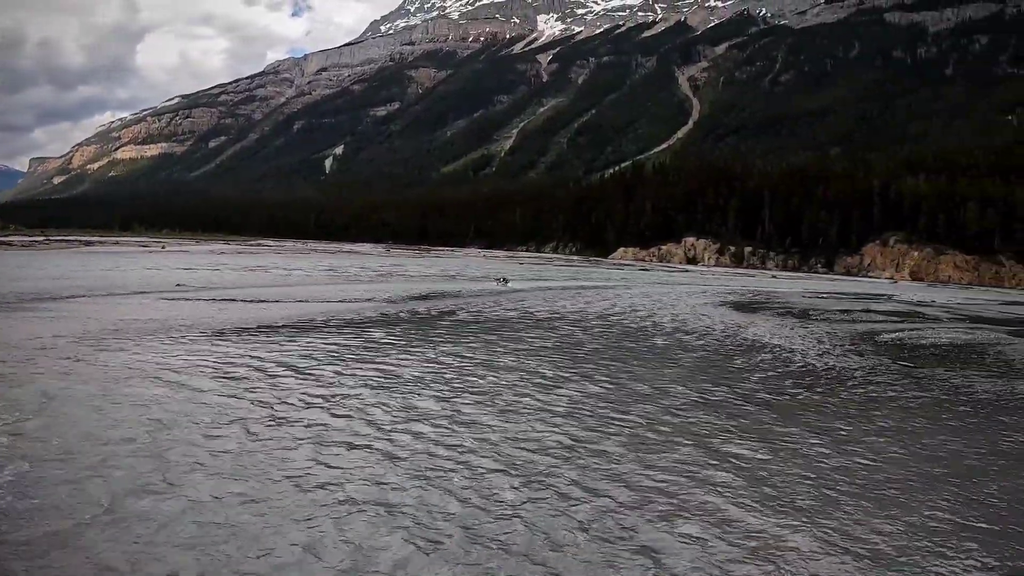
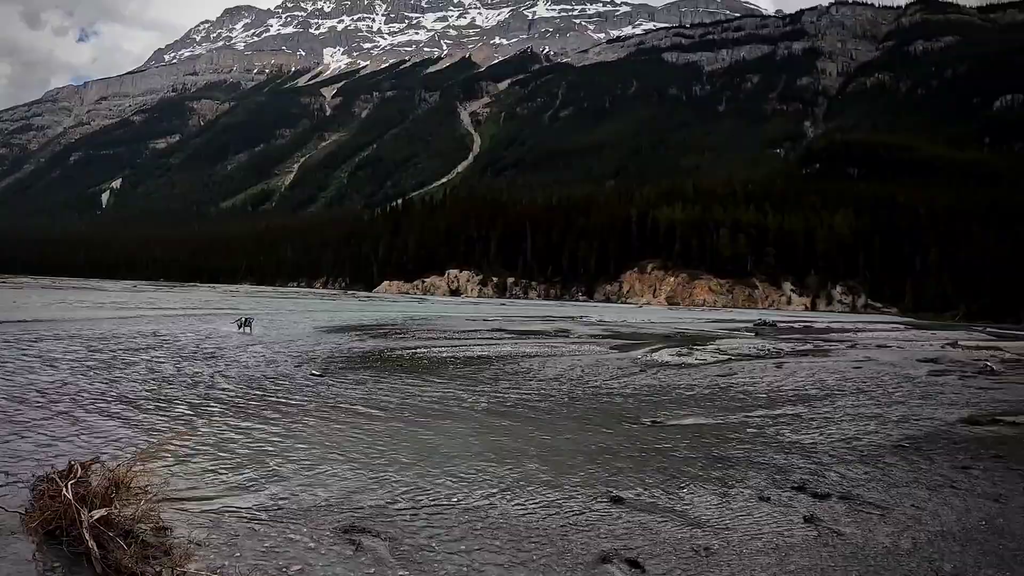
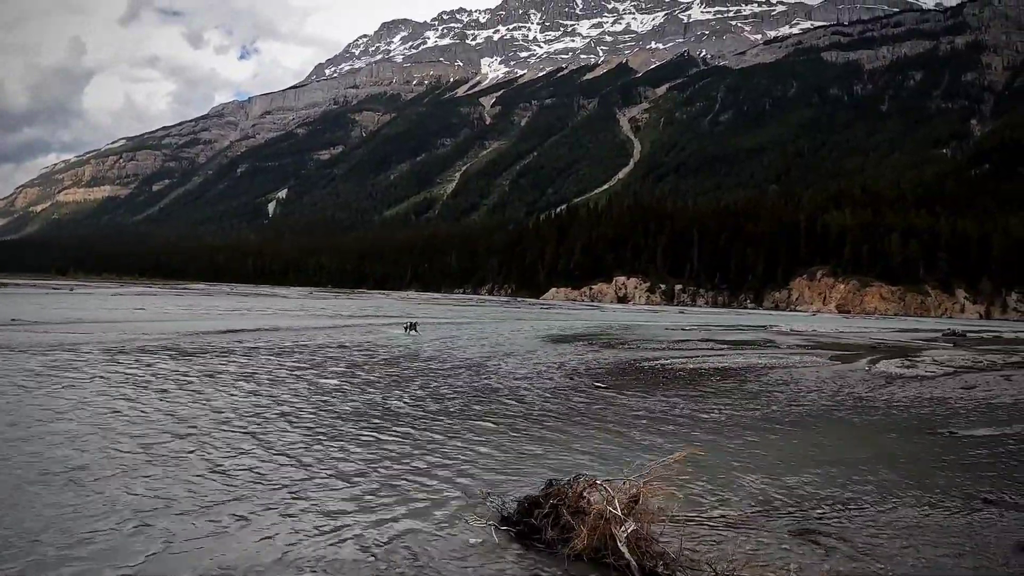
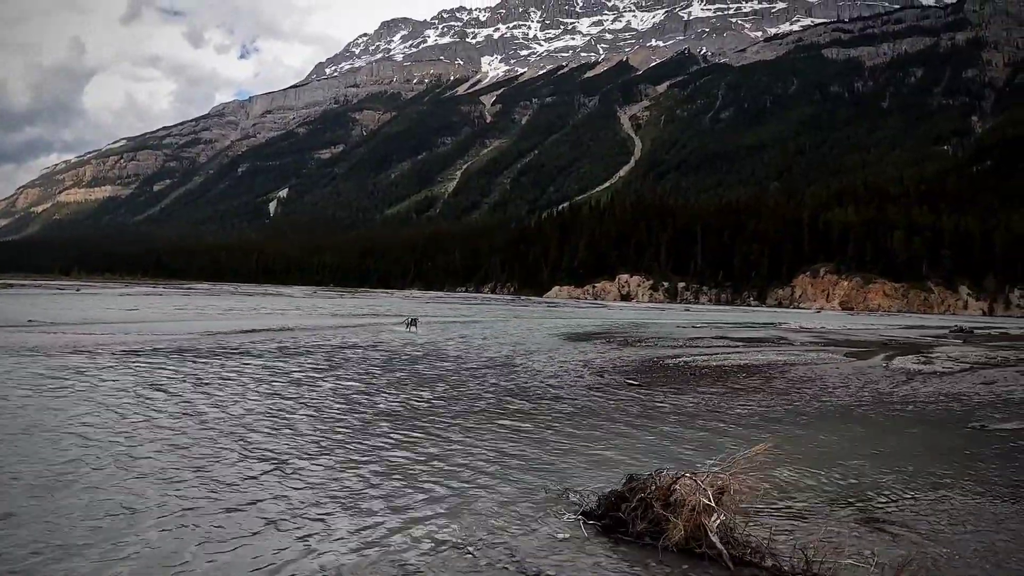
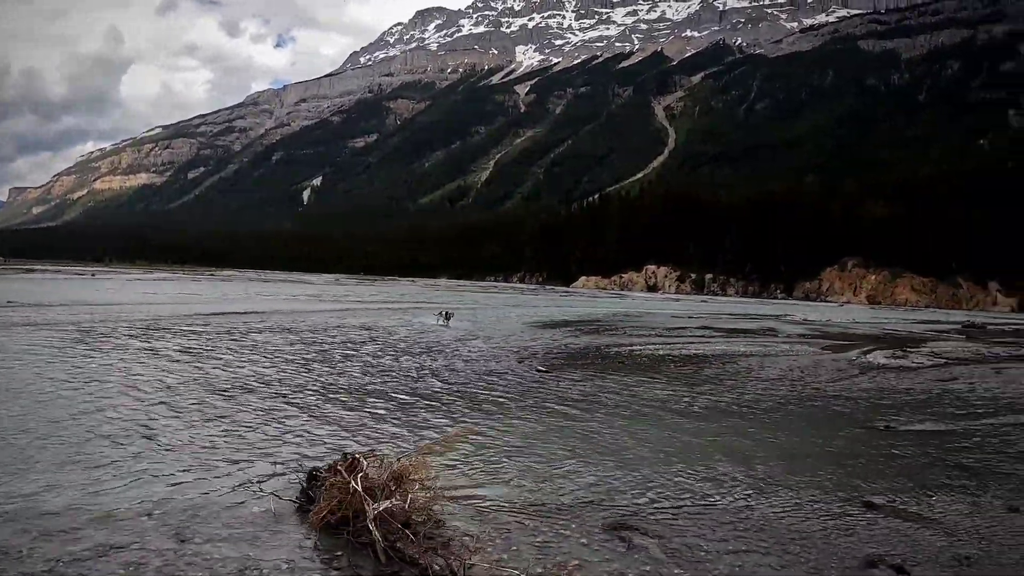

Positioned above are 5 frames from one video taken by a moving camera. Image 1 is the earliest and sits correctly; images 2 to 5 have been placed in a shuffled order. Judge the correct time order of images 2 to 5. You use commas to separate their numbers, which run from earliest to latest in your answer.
4, 3, 5, 2
